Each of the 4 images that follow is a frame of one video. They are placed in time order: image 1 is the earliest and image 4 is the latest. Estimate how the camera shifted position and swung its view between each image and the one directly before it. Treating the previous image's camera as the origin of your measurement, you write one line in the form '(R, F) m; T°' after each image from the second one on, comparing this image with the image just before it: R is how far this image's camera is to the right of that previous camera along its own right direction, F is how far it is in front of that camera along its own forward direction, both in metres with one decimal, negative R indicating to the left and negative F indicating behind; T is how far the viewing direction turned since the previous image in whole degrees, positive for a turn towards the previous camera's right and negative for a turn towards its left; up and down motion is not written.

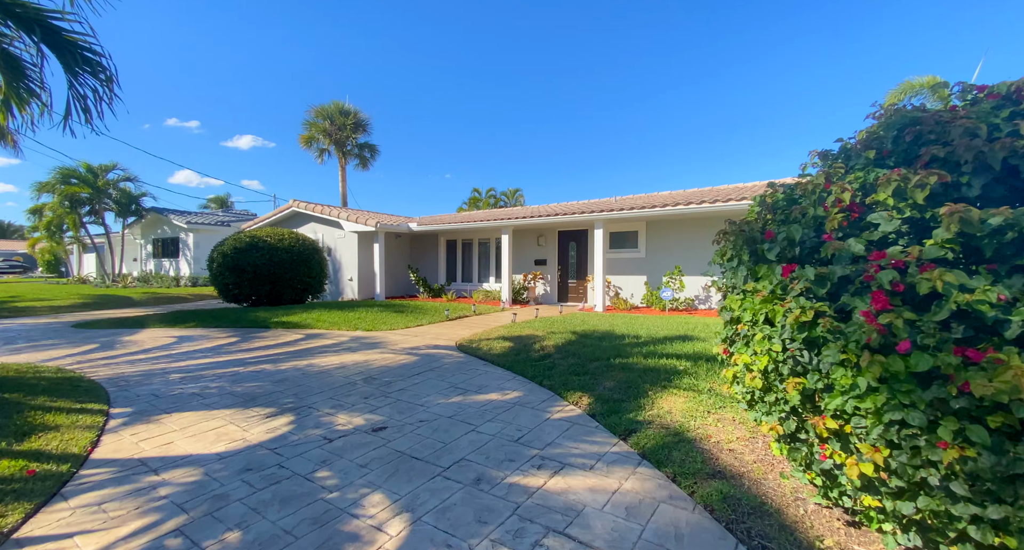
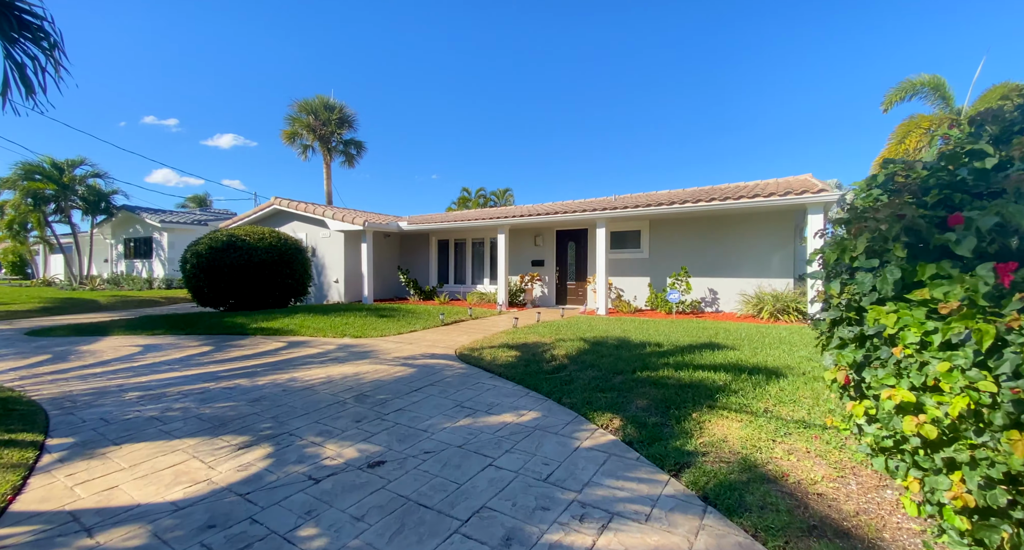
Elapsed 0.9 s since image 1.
(-0.3, +0.6) m; +2°
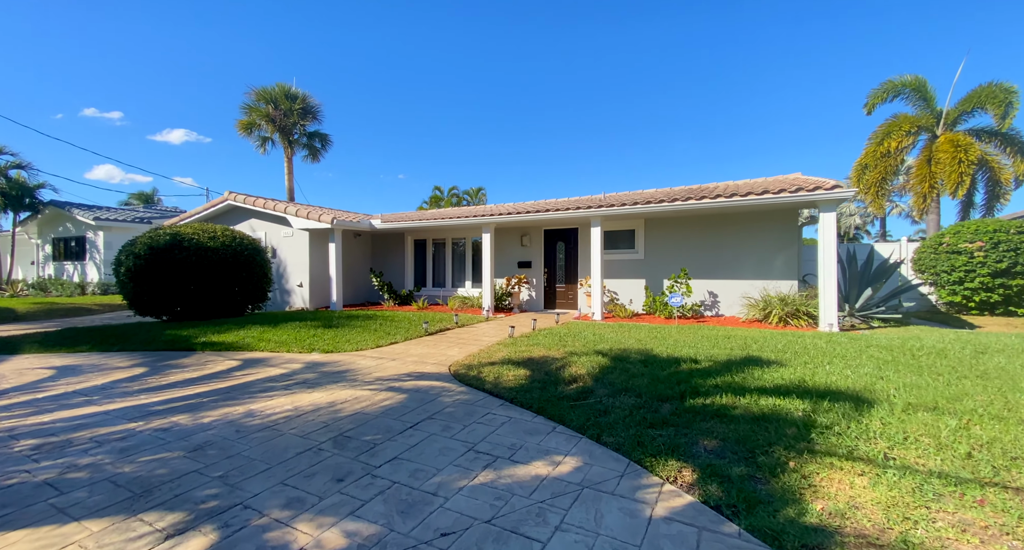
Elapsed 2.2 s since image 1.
(-0.5, +1.0) m; +4°
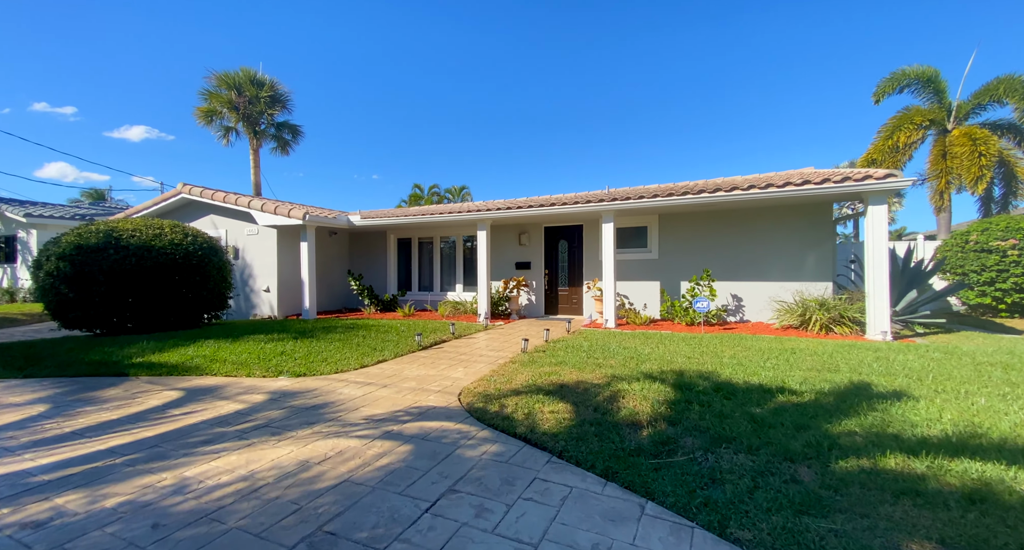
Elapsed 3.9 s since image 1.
(-0.5, +1.3) m; +3°
